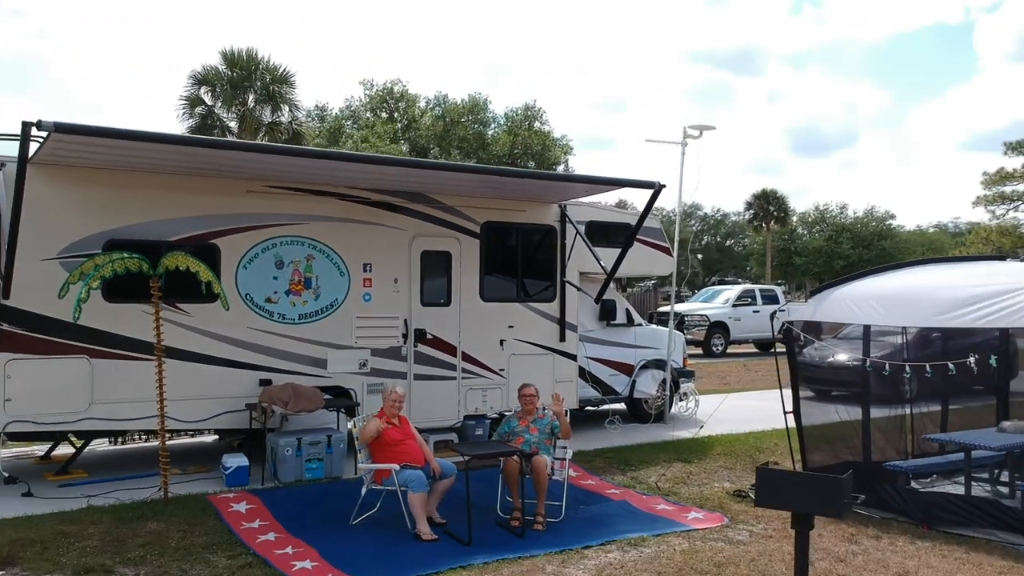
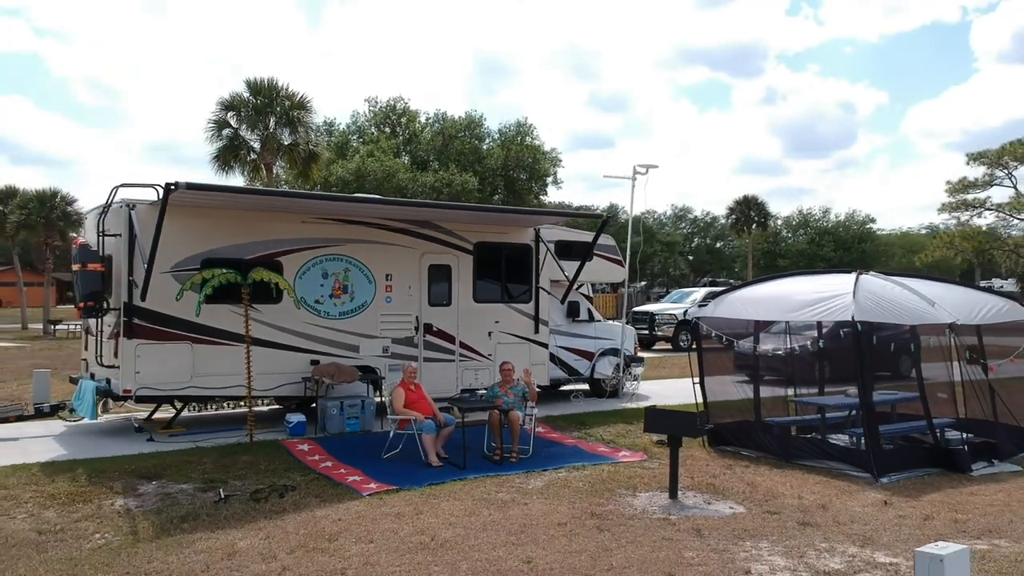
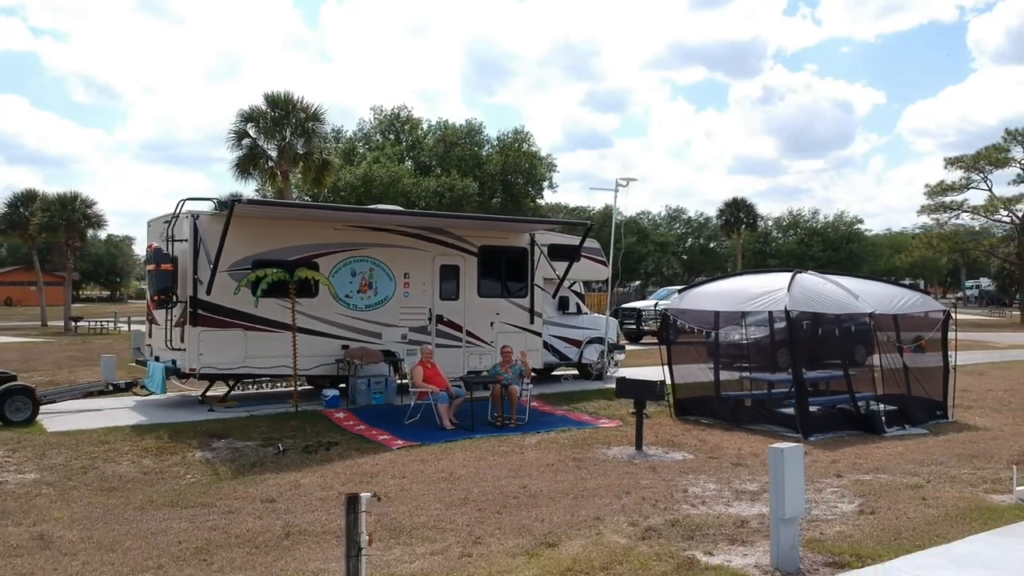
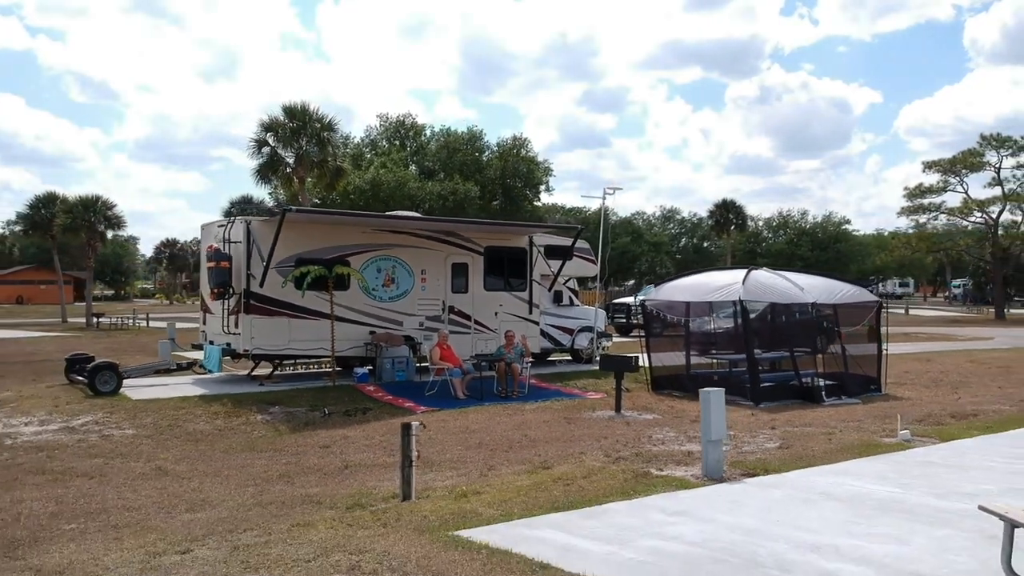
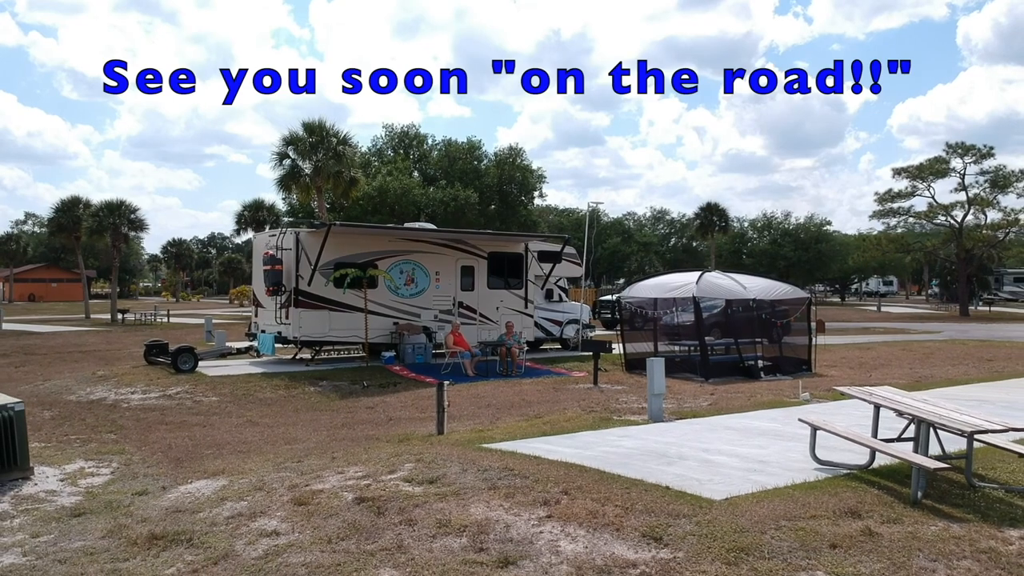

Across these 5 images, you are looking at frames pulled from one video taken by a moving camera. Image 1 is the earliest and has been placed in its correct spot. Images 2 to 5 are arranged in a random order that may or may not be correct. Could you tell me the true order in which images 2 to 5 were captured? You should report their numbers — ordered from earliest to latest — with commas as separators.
2, 3, 4, 5
